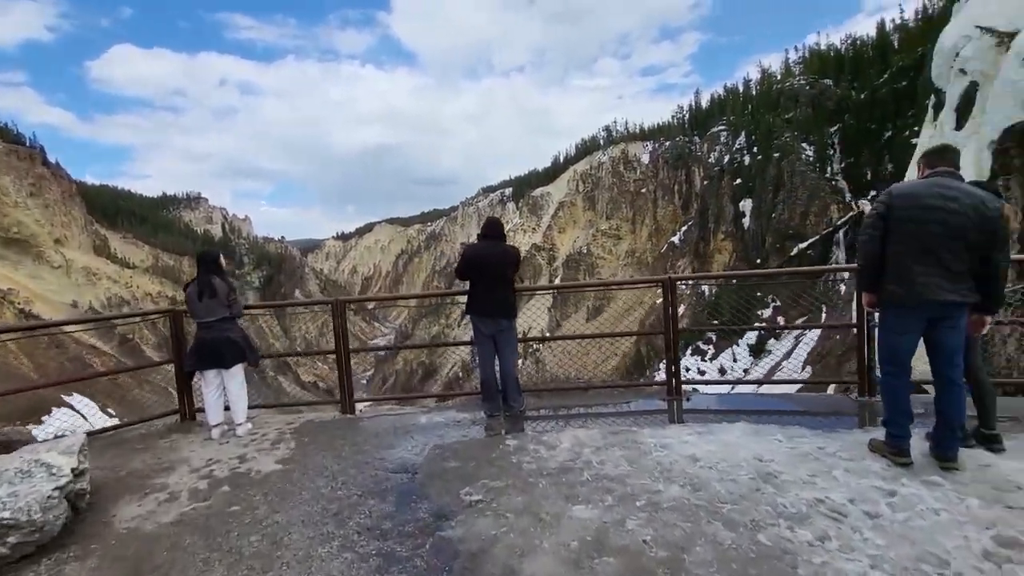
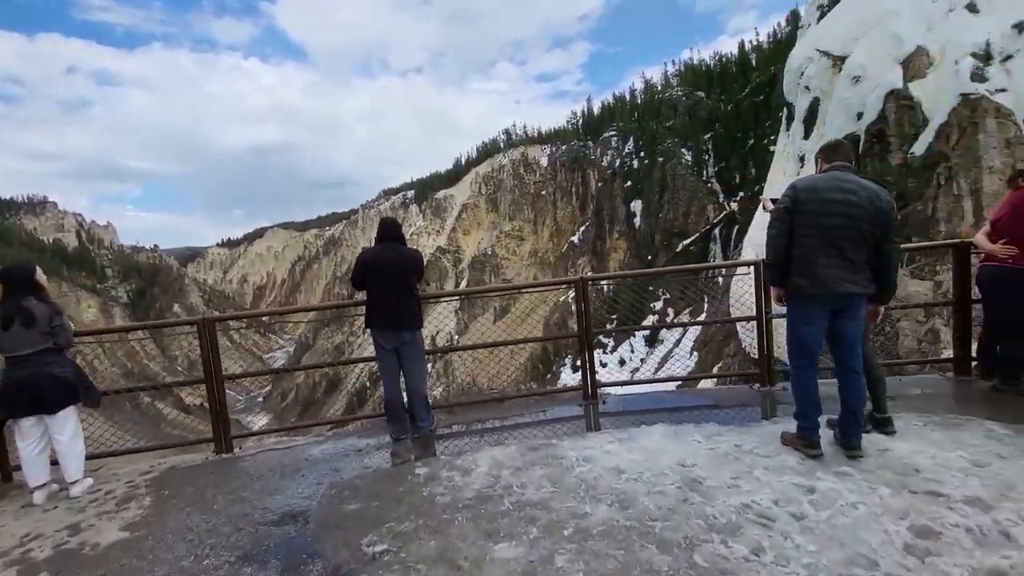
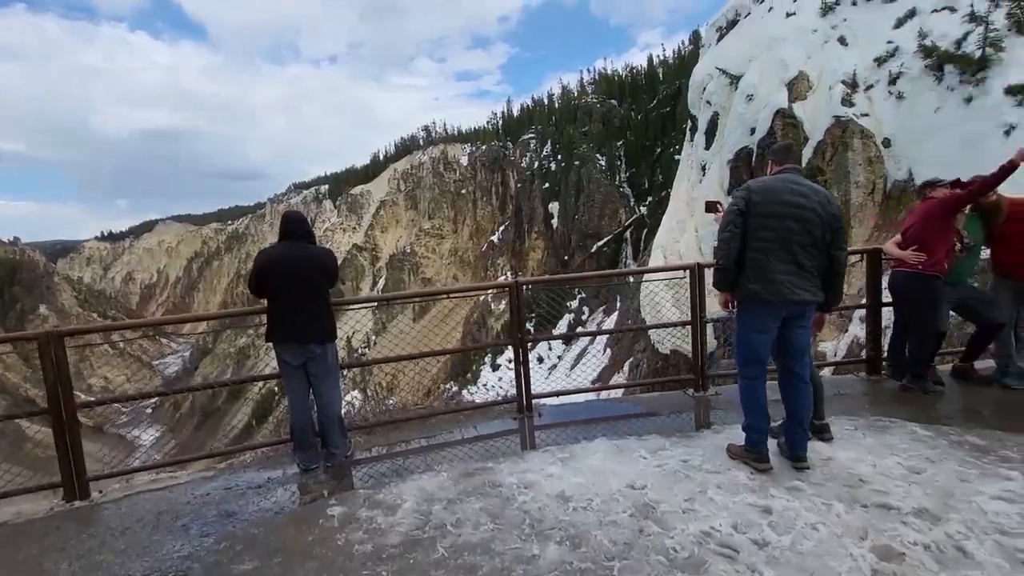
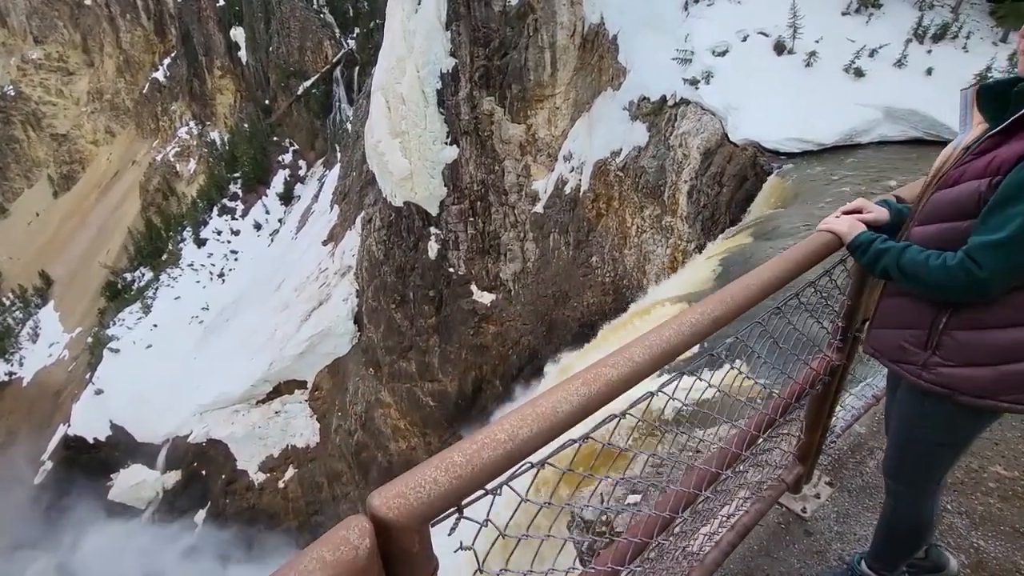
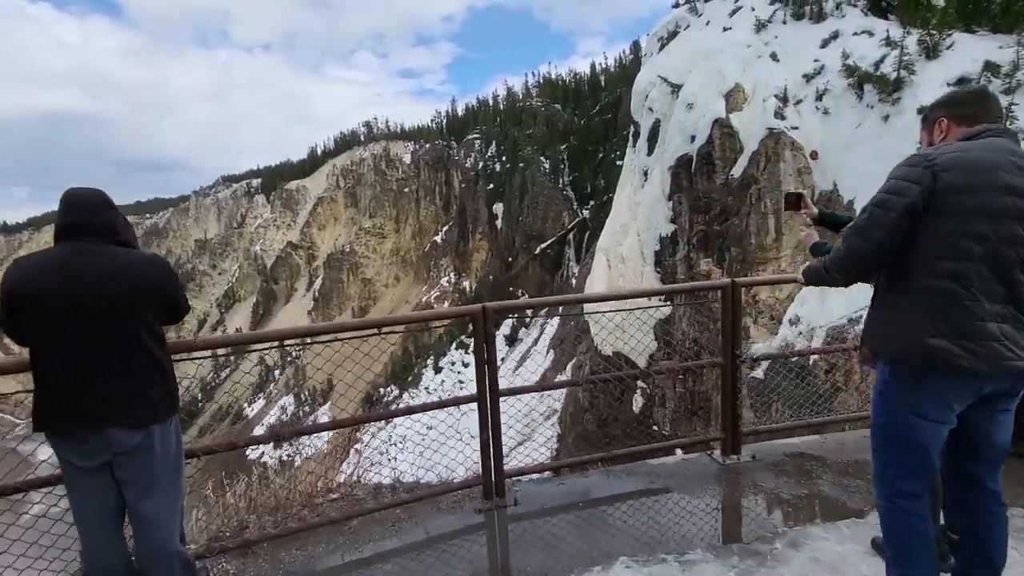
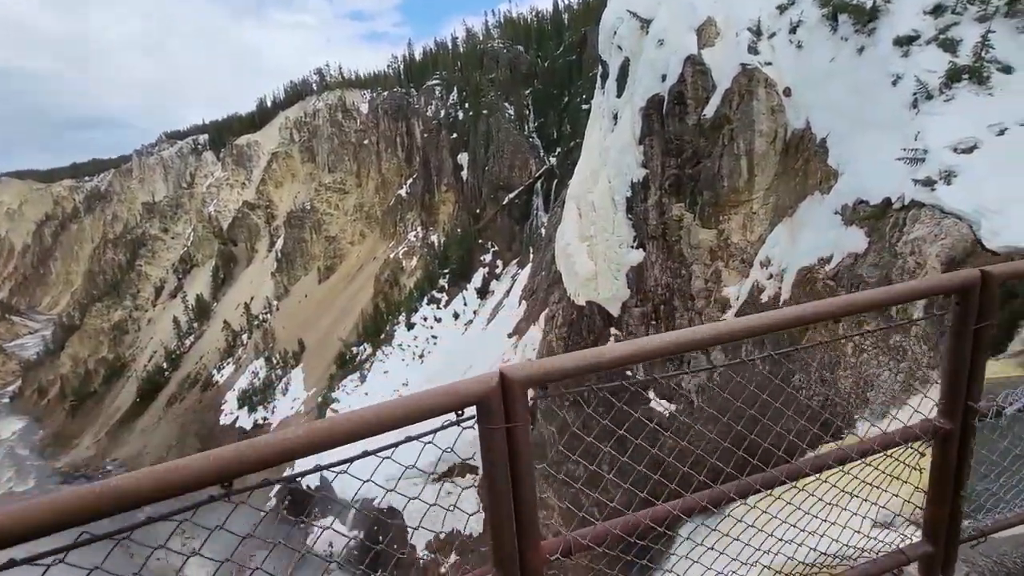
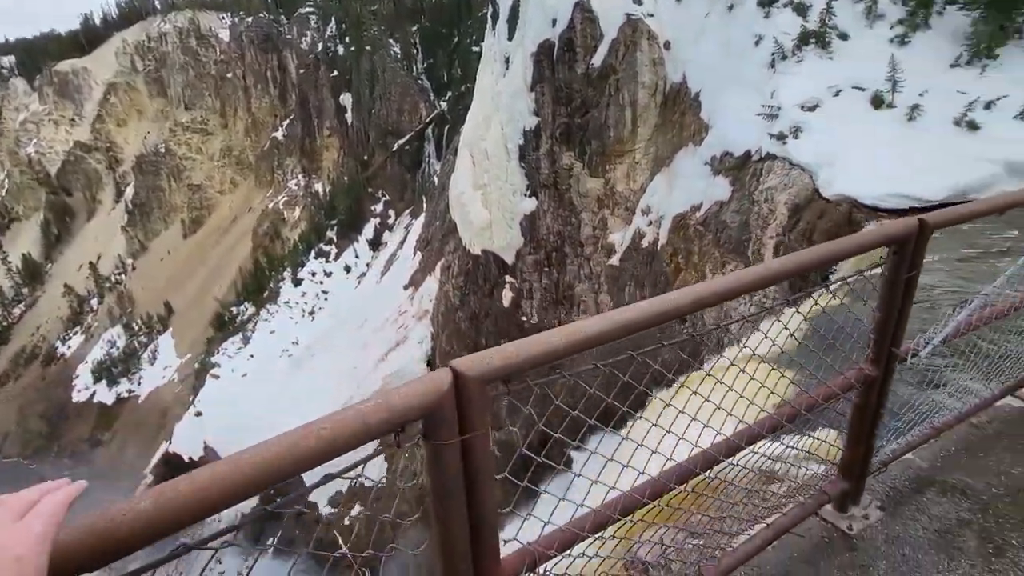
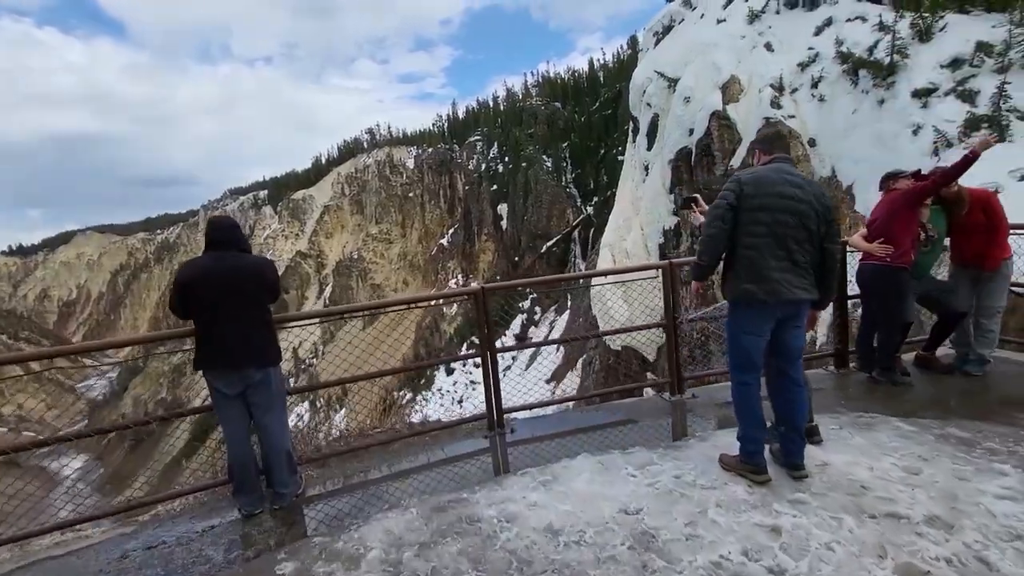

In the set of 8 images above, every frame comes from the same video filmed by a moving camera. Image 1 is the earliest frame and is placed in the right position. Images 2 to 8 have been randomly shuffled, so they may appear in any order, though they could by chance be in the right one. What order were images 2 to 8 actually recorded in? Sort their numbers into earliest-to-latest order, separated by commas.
2, 3, 8, 5, 6, 7, 4
